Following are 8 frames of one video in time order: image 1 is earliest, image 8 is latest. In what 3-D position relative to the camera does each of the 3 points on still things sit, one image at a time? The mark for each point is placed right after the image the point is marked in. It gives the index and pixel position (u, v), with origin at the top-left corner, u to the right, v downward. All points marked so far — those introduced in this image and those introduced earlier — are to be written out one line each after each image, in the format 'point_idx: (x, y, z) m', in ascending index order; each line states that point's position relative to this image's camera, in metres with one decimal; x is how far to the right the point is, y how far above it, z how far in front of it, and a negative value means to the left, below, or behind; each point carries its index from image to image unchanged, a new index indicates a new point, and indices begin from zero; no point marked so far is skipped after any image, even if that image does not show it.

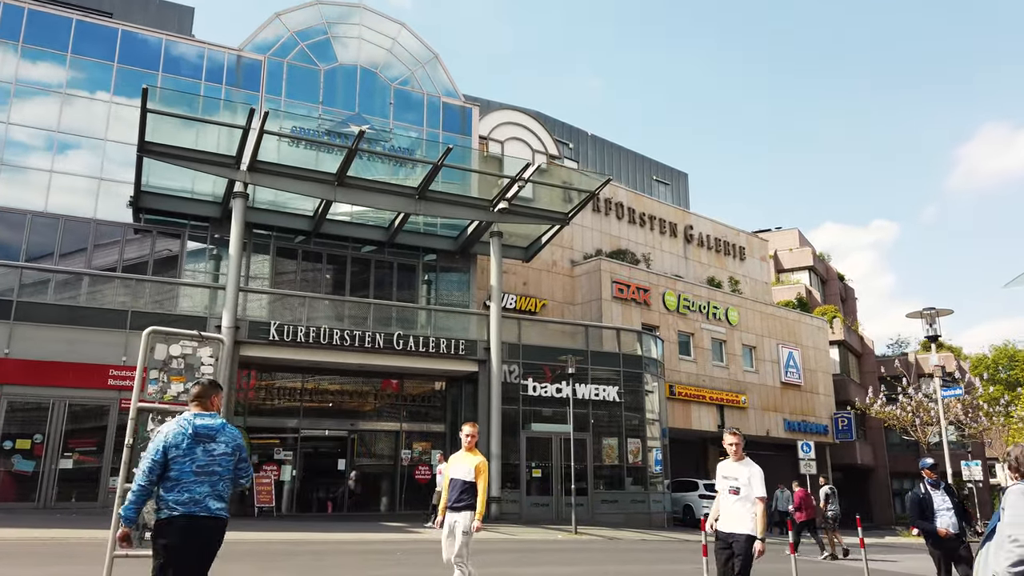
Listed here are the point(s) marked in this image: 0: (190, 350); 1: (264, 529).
0: (-3.0, -0.6, +6.8) m
1: (-6.2, -6.0, +18.1) m
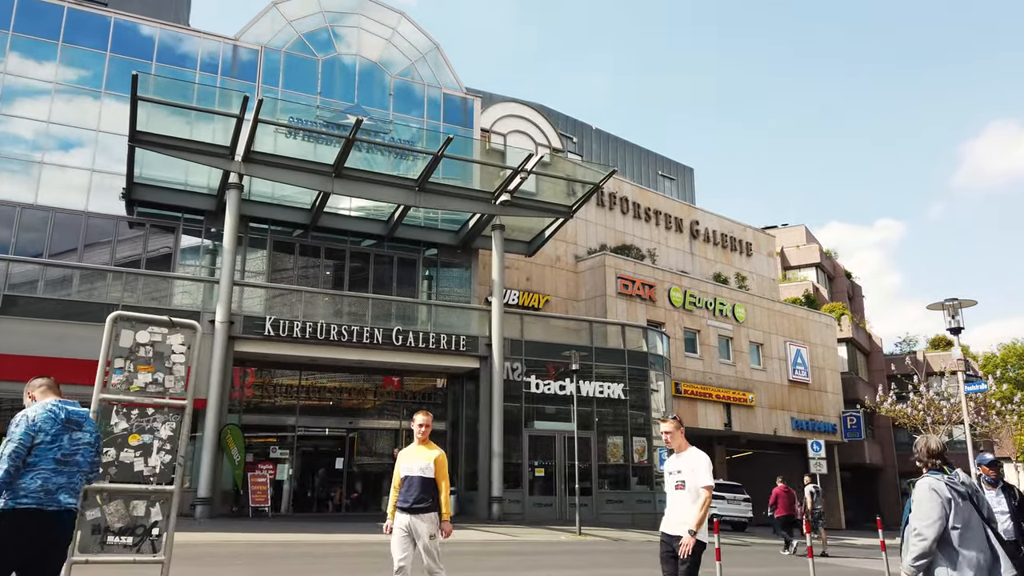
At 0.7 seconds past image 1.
0: (-3.0, -0.4, +6.3) m
1: (-6.1, -5.8, +17.6) m
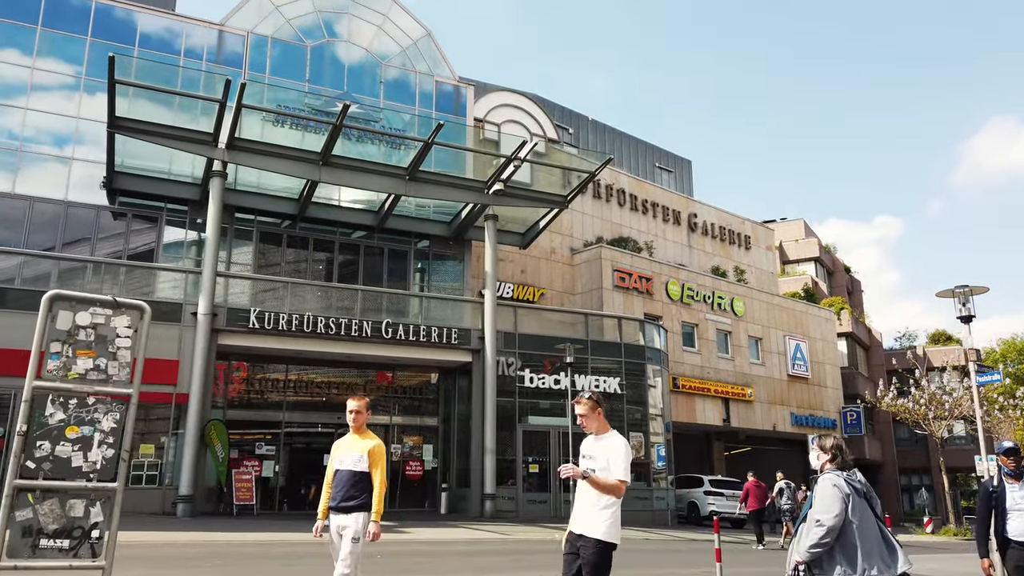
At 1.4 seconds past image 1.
0: (-3.2, -0.3, +5.7) m
1: (-6.3, -5.6, +17.0) m
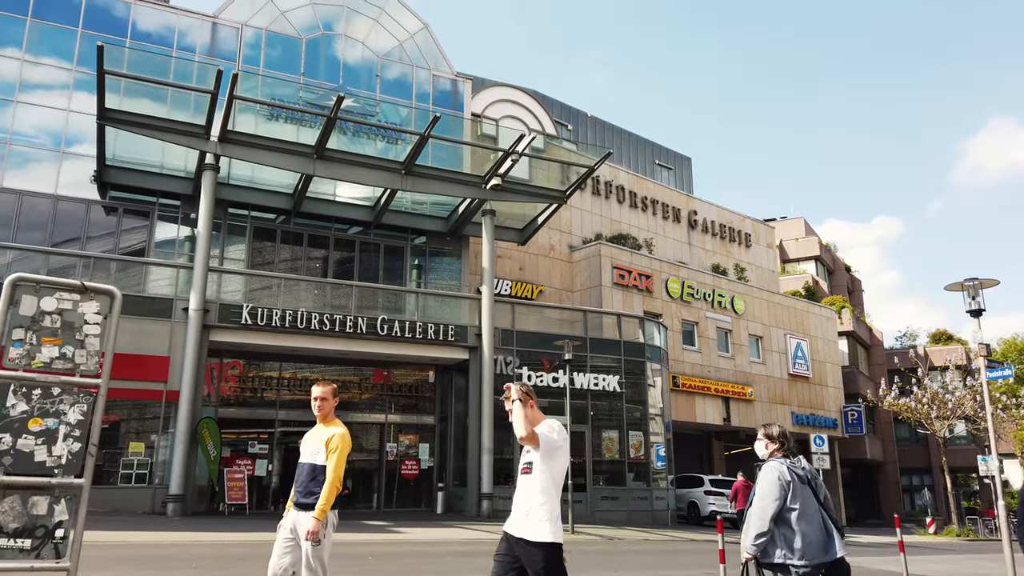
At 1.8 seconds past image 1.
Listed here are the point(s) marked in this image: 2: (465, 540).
0: (-3.2, -0.1, +5.3) m
1: (-6.4, -5.5, +16.7) m
2: (-1.0, -5.4, +15.7) m
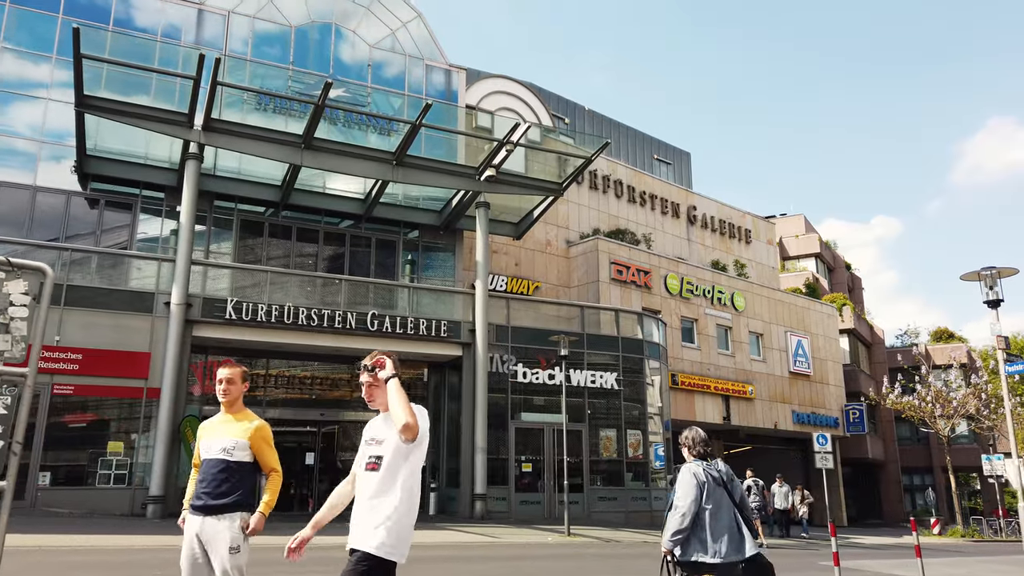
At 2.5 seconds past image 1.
0: (-3.4, 0.0, +4.7) m
1: (-6.5, -5.3, +16.0) m
2: (-1.2, -5.3, +15.1) m
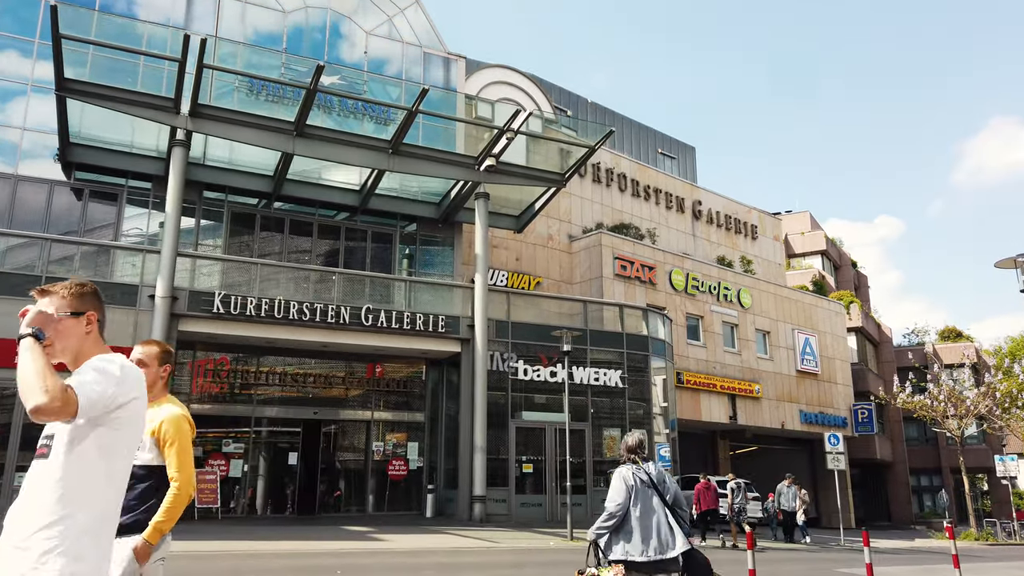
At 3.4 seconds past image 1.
0: (-3.4, +0.2, +3.9) m
1: (-6.5, -5.2, +15.3) m
2: (-1.2, -5.1, +14.3) m
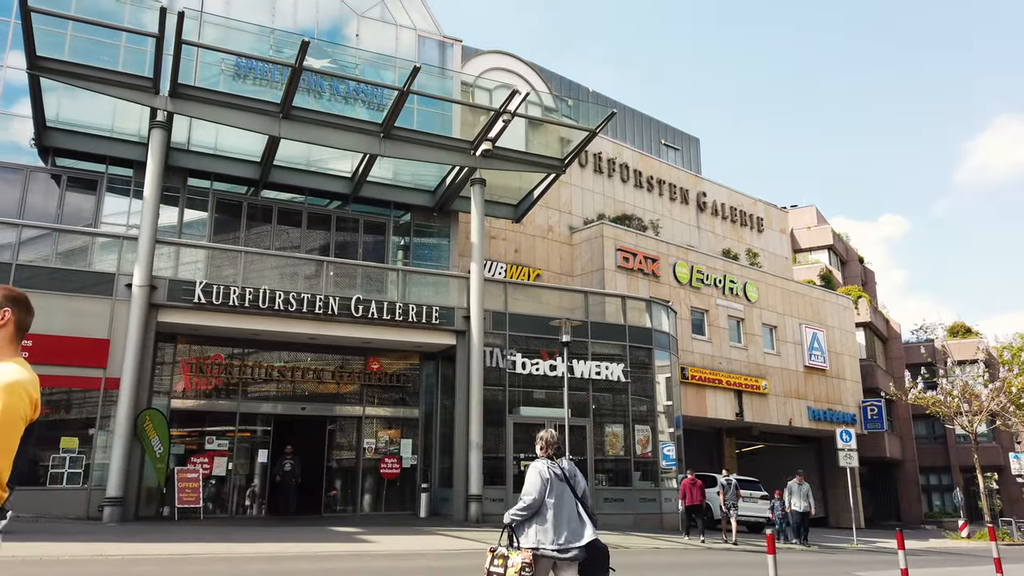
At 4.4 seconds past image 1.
0: (-3.5, +0.5, +3.1) m
1: (-6.6, -4.9, +14.4) m
2: (-1.3, -4.8, +13.5) m
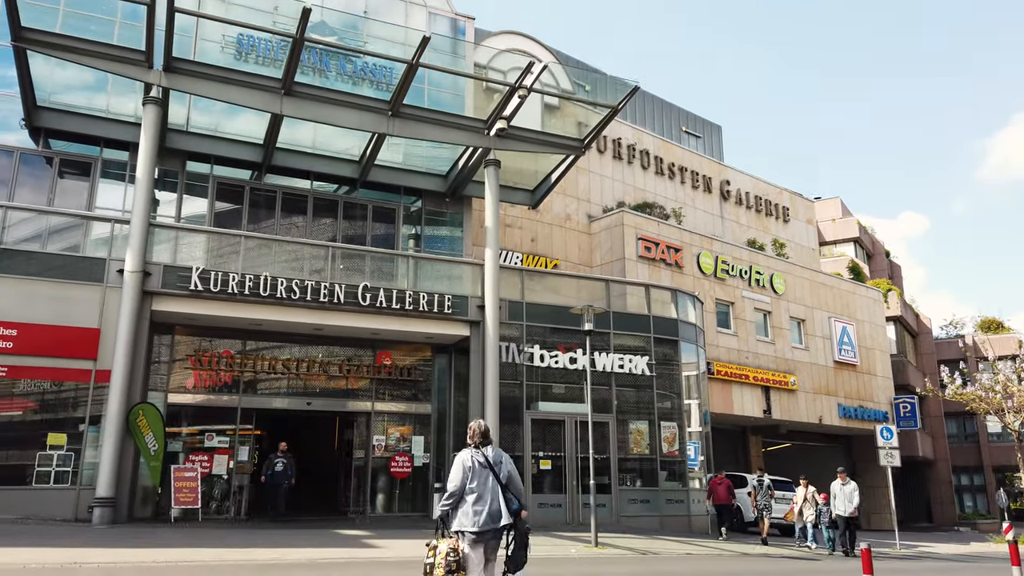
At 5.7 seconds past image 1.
0: (-3.4, +0.8, +2.0) m
1: (-6.2, -4.6, +13.4) m
2: (-0.9, -4.5, +12.3) m
